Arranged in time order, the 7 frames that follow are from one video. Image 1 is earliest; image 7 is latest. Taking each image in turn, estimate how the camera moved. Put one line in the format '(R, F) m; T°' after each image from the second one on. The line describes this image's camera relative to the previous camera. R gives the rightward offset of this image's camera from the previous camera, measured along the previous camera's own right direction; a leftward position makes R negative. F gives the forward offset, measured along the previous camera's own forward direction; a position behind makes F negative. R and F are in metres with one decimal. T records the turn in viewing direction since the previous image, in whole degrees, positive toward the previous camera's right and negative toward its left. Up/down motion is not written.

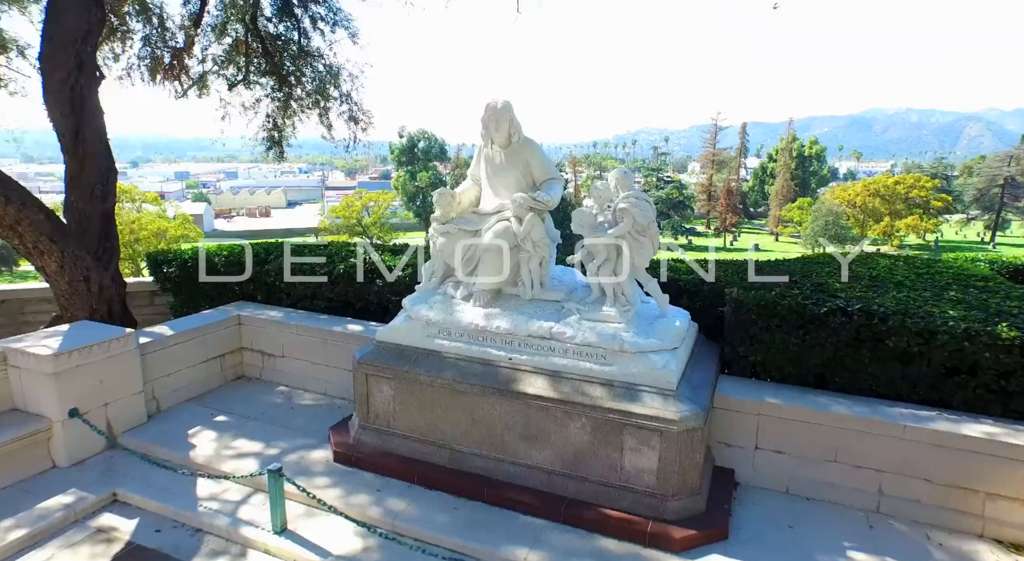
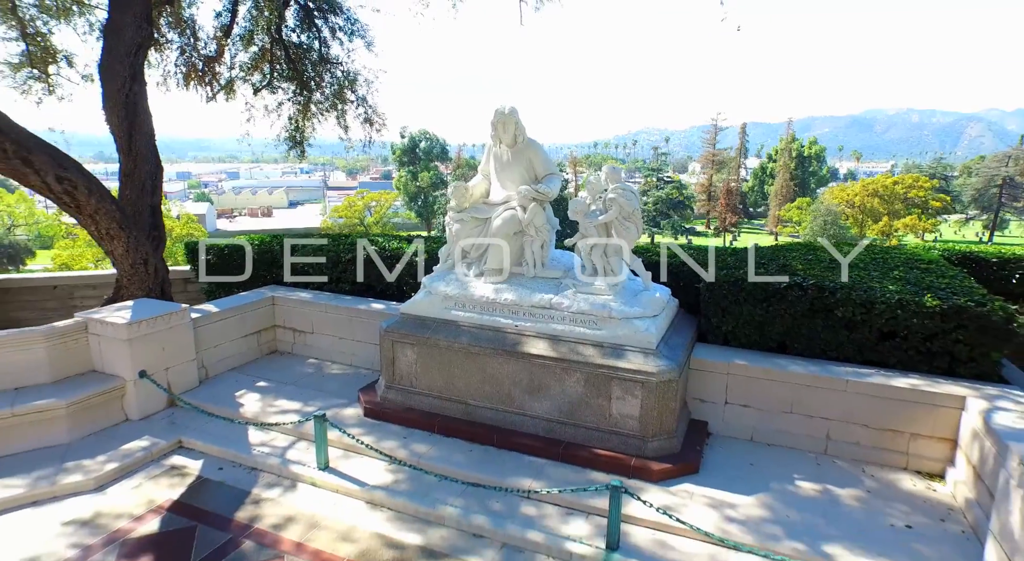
(0.0, -0.7) m; 0°
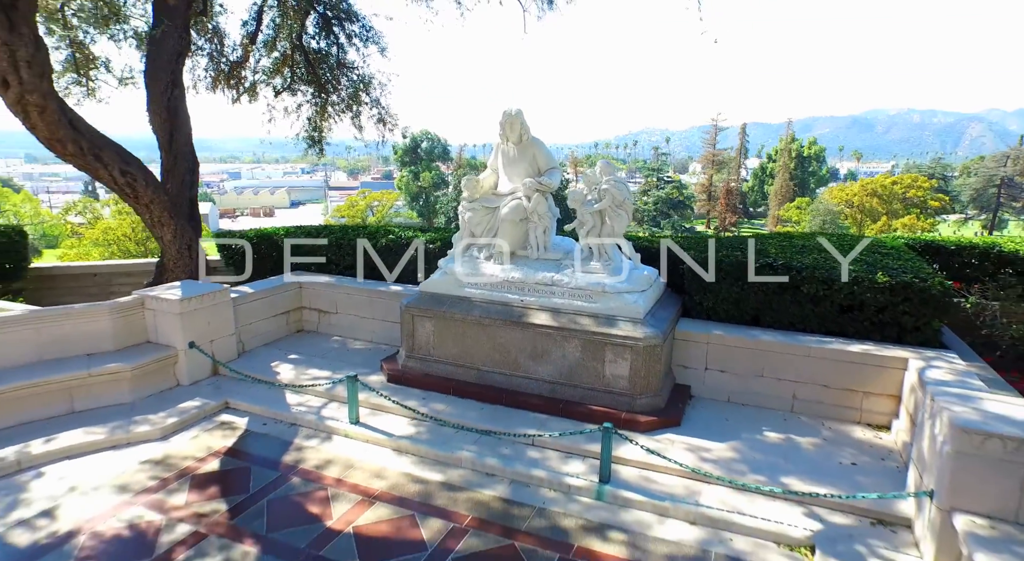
(0.0, -0.7) m; 0°
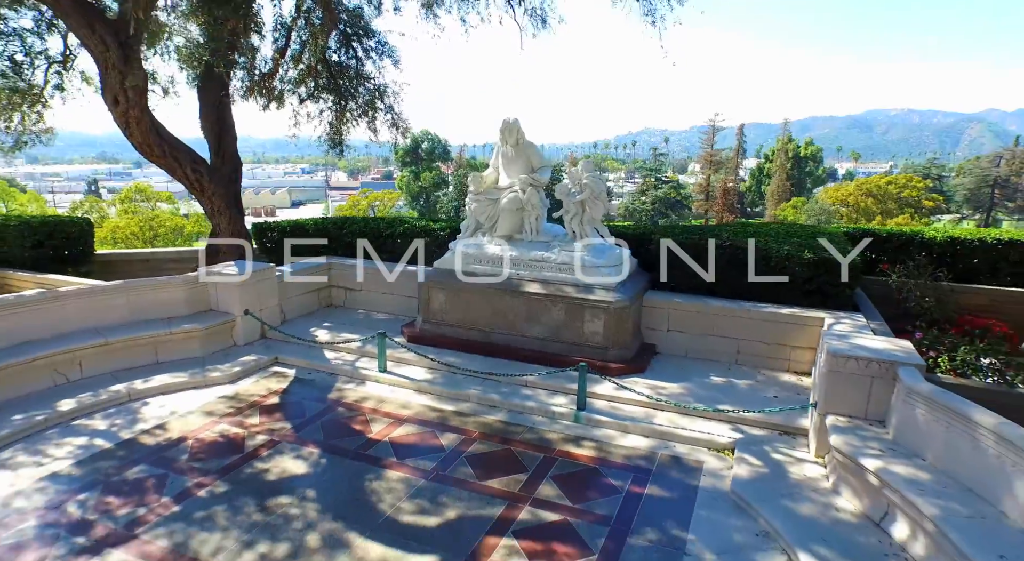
(0.0, -1.2) m; 0°
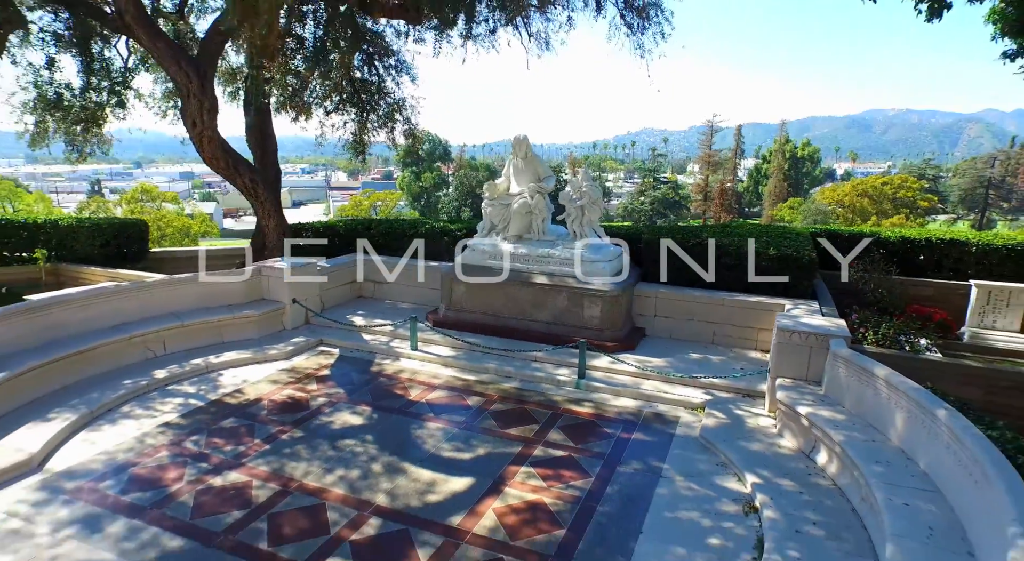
(-0.1, -1.2) m; 0°
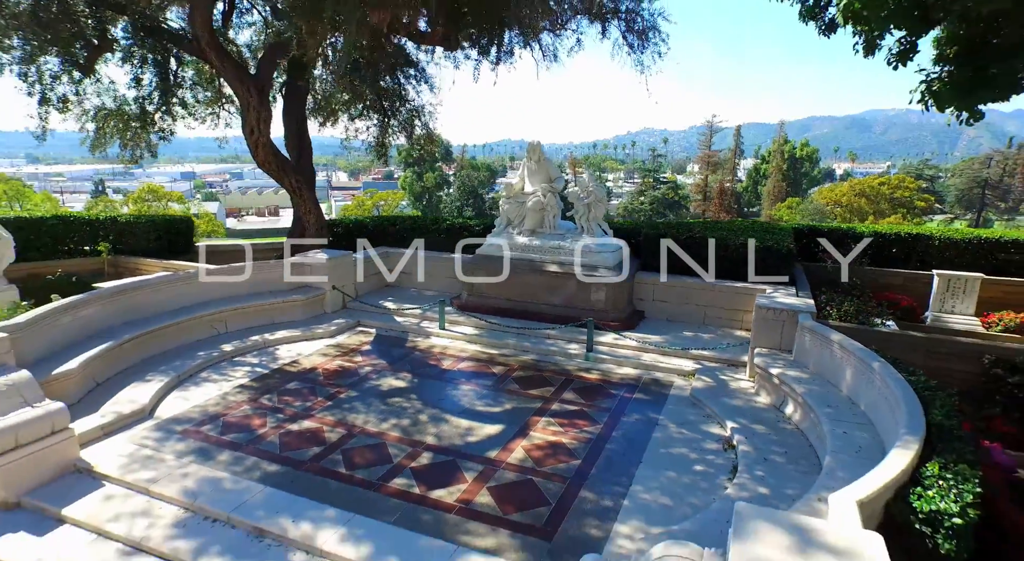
(-0.2, -1.0) m; 0°
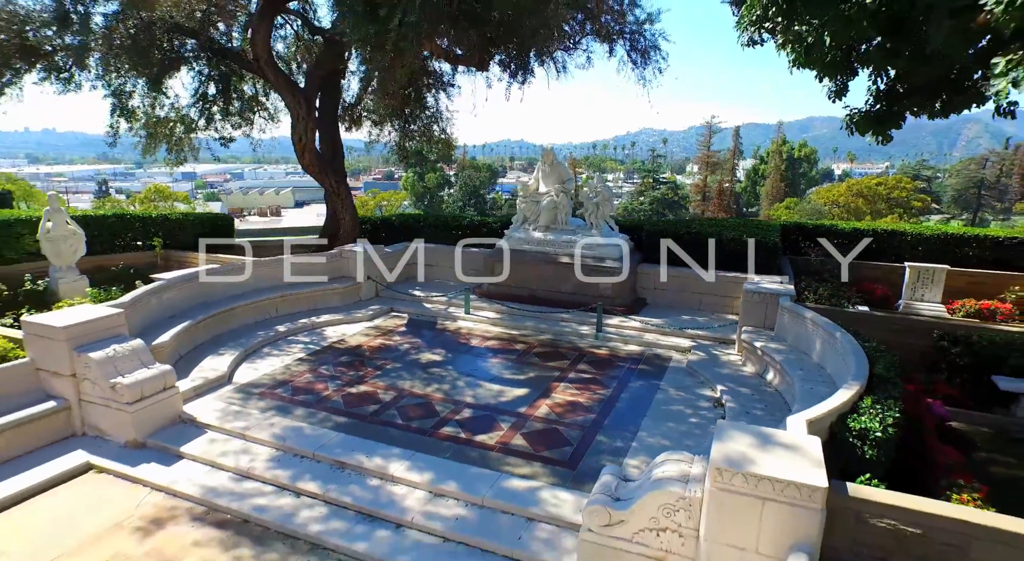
(-0.3, -1.1) m; 0°
